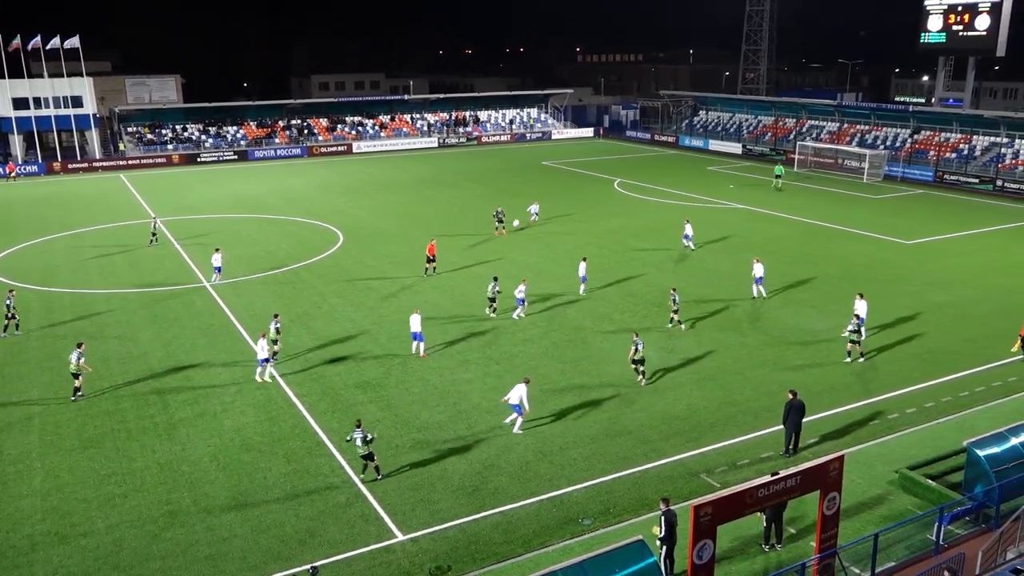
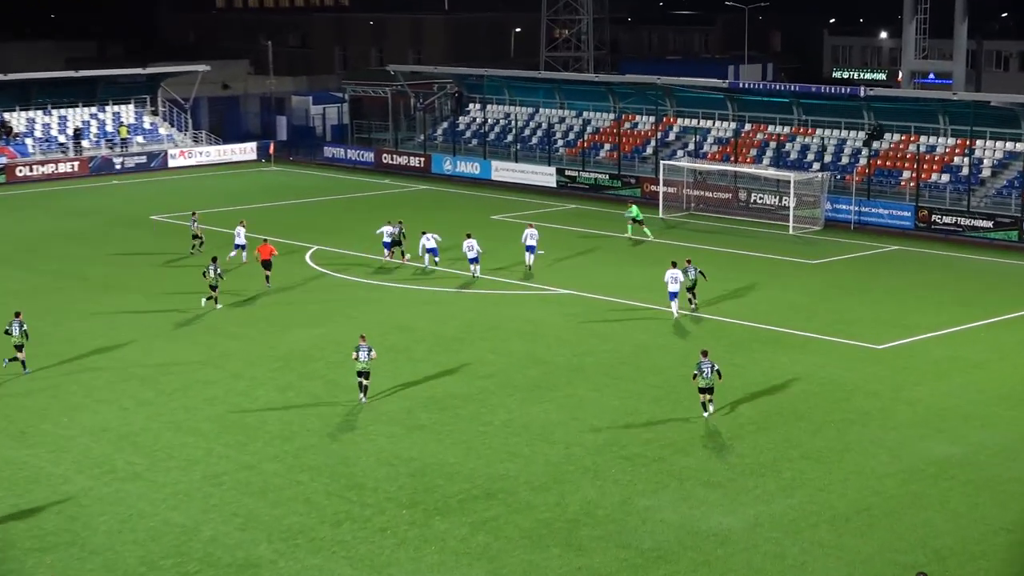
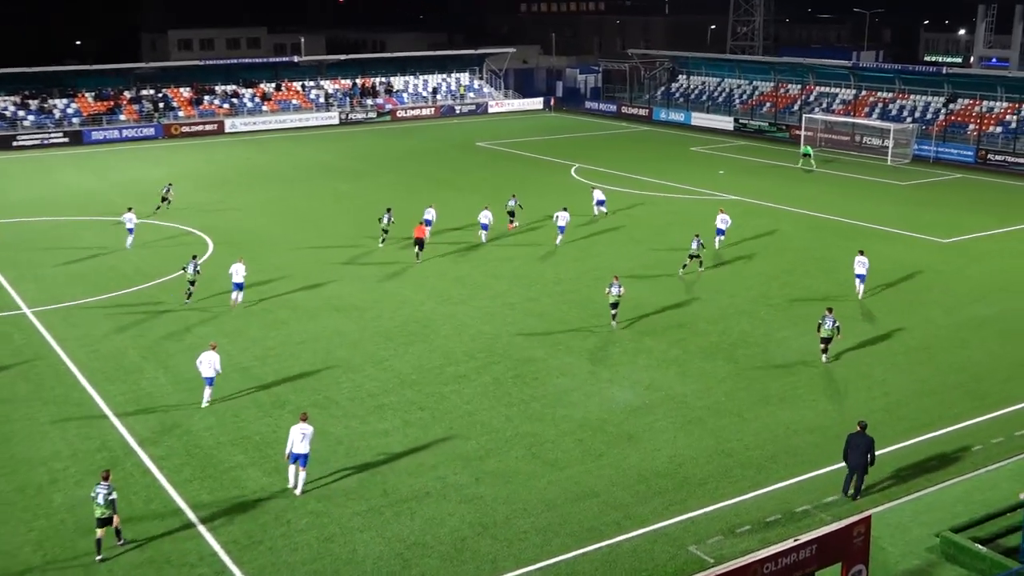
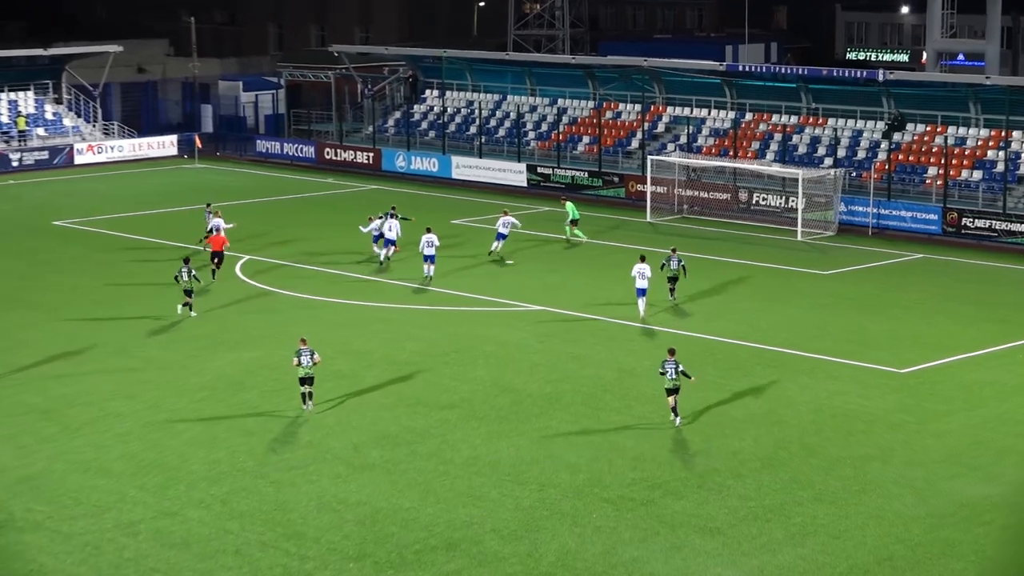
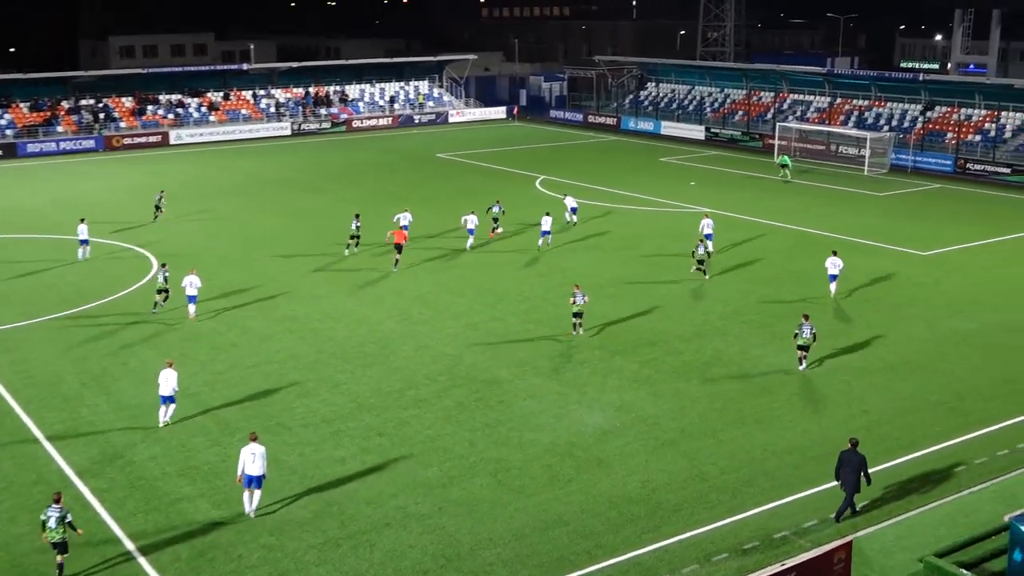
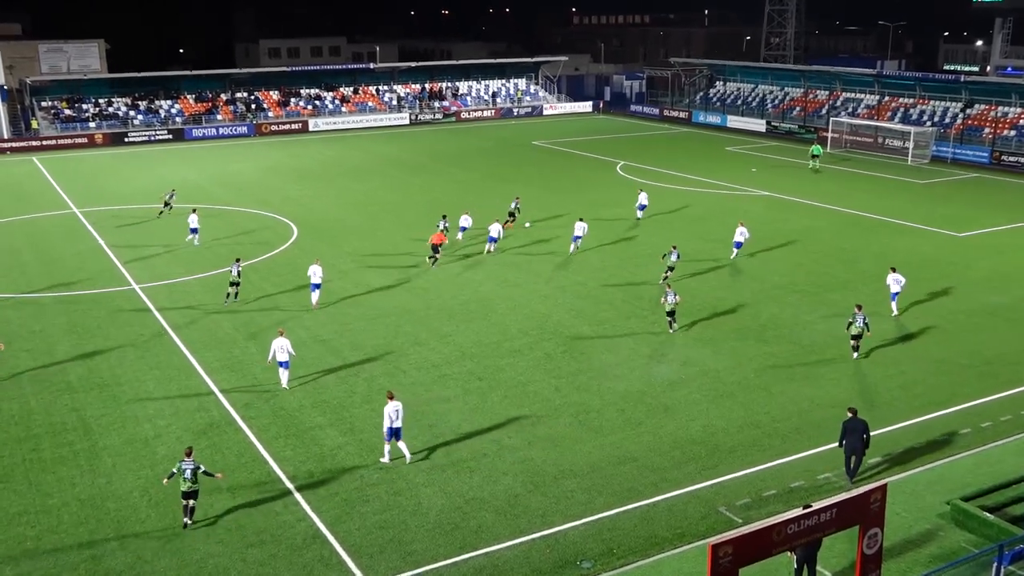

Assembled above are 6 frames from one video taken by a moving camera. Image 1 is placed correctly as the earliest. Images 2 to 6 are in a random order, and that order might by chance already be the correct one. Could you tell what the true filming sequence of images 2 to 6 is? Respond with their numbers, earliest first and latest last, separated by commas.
6, 3, 5, 2, 4
